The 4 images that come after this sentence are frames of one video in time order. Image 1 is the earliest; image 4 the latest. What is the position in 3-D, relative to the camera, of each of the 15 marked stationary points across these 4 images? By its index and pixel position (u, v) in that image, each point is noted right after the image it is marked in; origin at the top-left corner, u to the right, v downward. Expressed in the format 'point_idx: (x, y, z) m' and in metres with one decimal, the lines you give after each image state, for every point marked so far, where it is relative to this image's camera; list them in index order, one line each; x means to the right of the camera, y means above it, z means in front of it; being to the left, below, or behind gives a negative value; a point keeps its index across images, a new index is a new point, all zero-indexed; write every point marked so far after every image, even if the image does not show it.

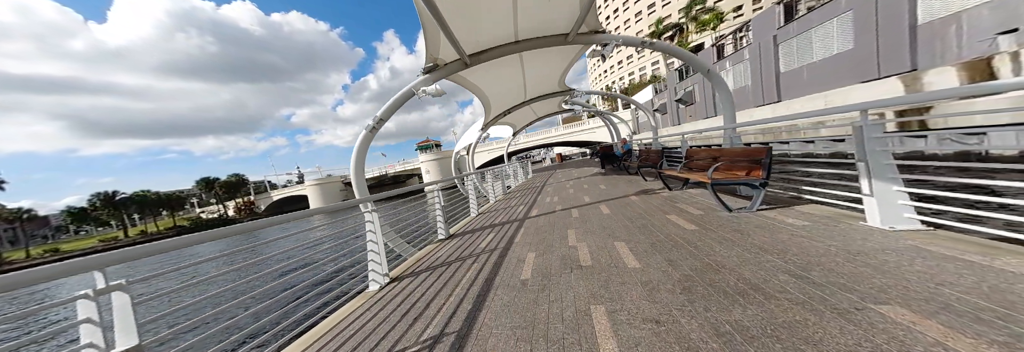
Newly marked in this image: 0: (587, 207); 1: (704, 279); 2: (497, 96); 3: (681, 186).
0: (+1.7, -0.7, +5.4) m
1: (+1.7, -0.9, +2.1) m
2: (-0.8, +4.2, +12.2) m
3: (+3.8, -0.2, +5.3) m
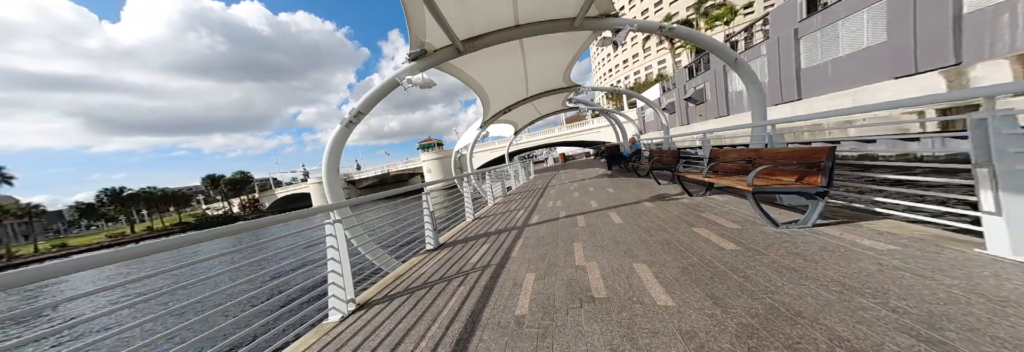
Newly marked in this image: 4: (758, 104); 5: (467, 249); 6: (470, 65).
0: (+1.7, -0.8, +4.7) m
1: (+1.6, -0.9, +1.4) m
2: (-0.7, +4.1, +11.6) m
3: (+3.7, -0.3, +4.7) m
4: (+5.2, +1.5, +5.0) m
5: (-0.7, -1.2, +4.0) m
6: (-1.5, +3.9, +8.3) m
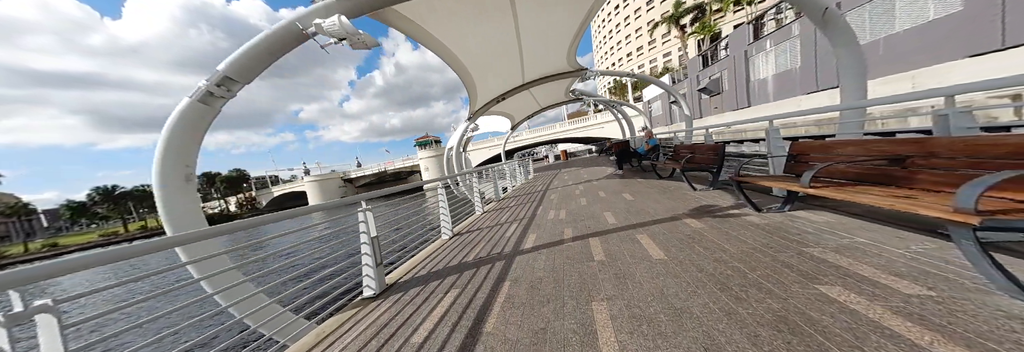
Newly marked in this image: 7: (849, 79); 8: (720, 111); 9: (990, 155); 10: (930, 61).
0: (+1.4, -0.8, +3.2) m
1: (+1.3, -1.1, -0.1) m
2: (-0.9, +4.2, +10.0) m
3: (+3.5, -0.4, +3.2) m
4: (+5.0, +1.4, +3.5) m
5: (-1.0, -1.3, +2.6) m
6: (-1.7, +3.9, +6.7) m
7: (+4.9, +1.4, +3.5) m
8: (+15.8, +4.9, +18.1) m
9: (+3.3, +0.1, +1.6) m
10: (+14.2, +3.9, +8.2) m
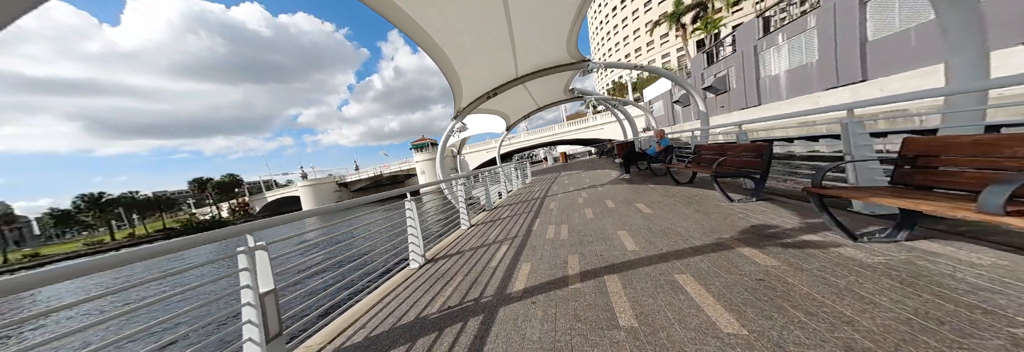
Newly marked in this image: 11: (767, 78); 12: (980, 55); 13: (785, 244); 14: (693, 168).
0: (+1.3, -1.0, +2.2) m
1: (+1.2, -1.2, -1.1) m
2: (-1.2, +3.9, +9.1) m
3: (+3.4, -0.5, +2.1) m
4: (+4.8, +1.3, +2.5) m
5: (-1.1, -1.4, +1.5) m
6: (-1.9, +3.7, +5.8) m
7: (+4.7, +1.3, +2.5) m
8: (+15.5, +4.8, +17.2) m
9: (+3.1, 0.0, +0.6) m
10: (+13.9, +3.8, +7.3) m
11: (+14.8, +5.7, +13.9) m
12: (+4.9, +1.2, +2.5) m
13: (+2.7, -0.7, +2.5) m
14: (+3.9, +0.2, +5.1) m
